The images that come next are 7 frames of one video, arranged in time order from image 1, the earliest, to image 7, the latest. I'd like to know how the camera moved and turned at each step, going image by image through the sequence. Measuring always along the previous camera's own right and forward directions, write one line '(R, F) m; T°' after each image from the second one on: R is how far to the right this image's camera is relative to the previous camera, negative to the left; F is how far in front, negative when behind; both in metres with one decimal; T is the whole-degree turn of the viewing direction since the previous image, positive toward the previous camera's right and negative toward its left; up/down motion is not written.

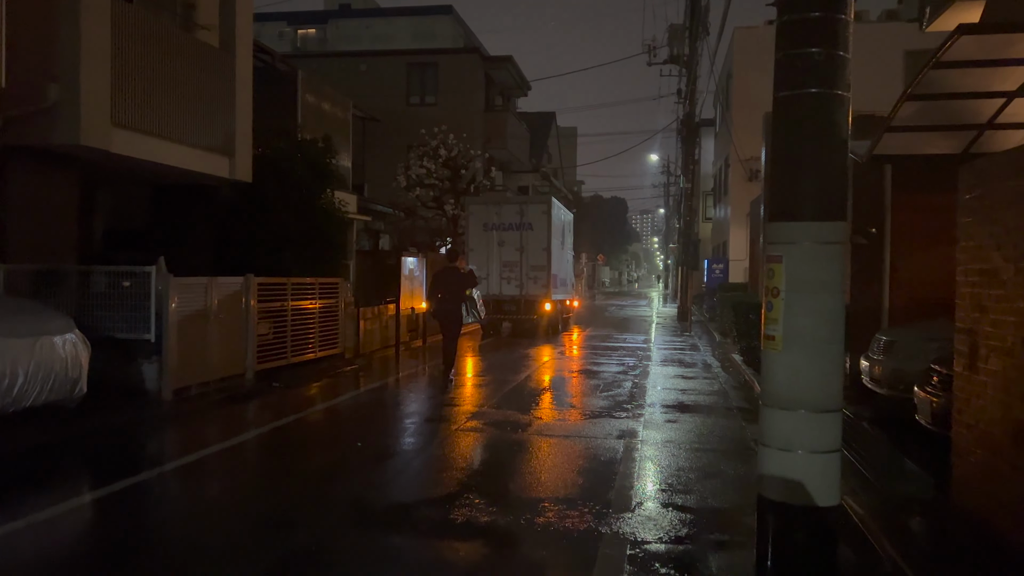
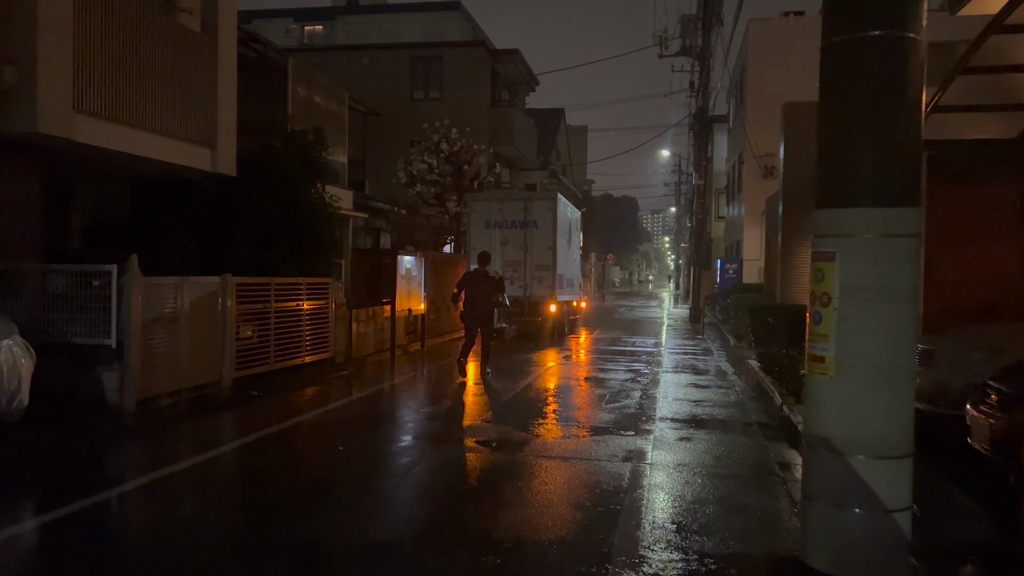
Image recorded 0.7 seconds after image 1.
(+0.2, +1.0) m; -1°
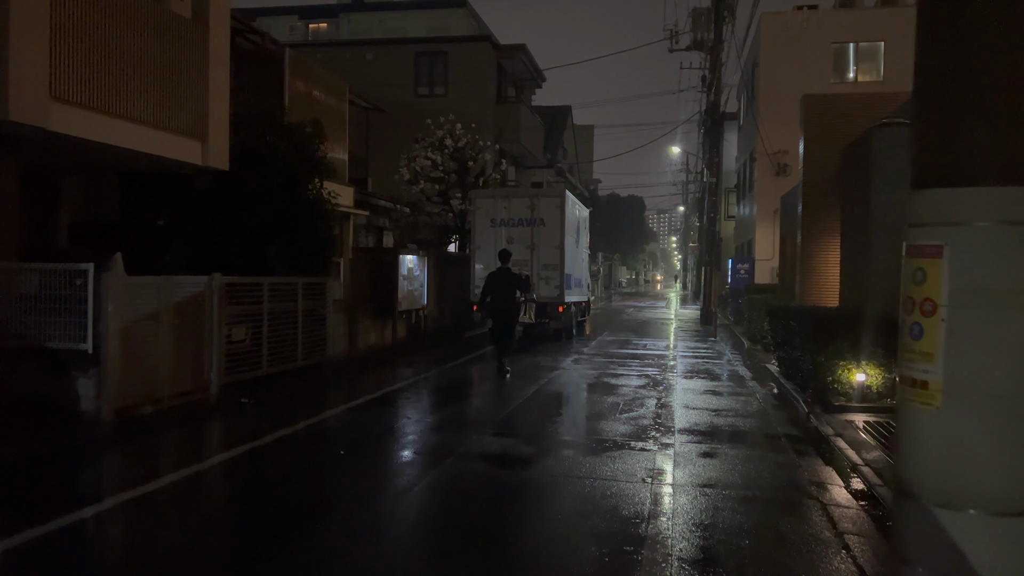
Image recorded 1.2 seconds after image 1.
(0.0, +0.7) m; 0°
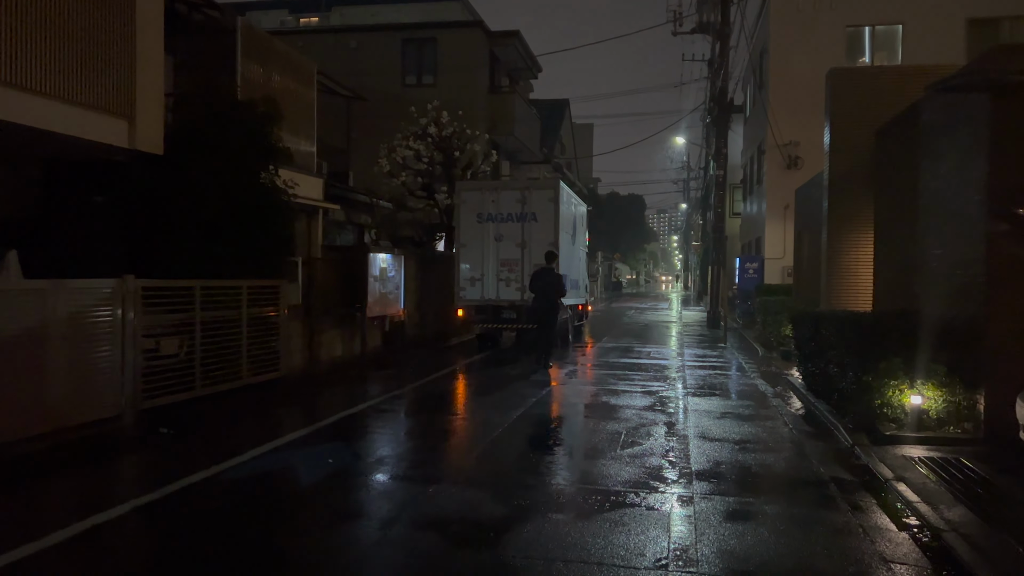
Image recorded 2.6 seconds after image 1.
(+0.3, +1.9) m; 0°
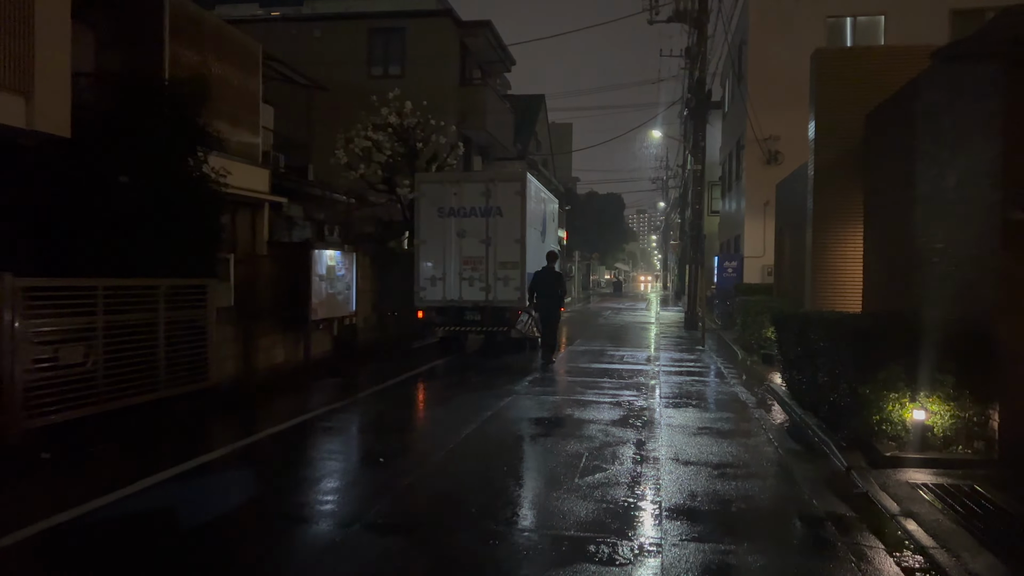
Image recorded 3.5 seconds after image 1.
(+0.4, +1.2) m; +1°
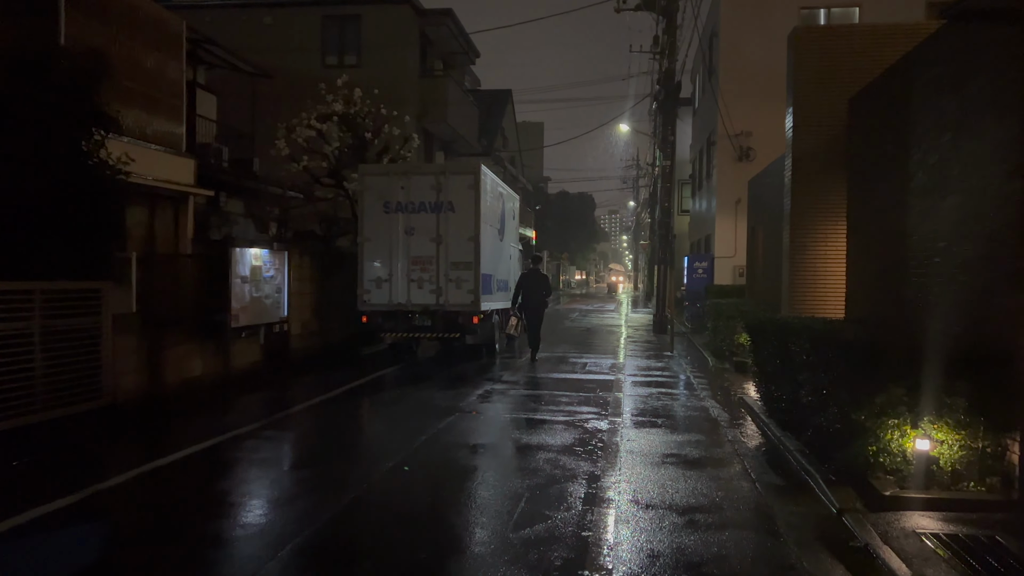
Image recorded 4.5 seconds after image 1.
(+0.4, +1.3) m; +2°
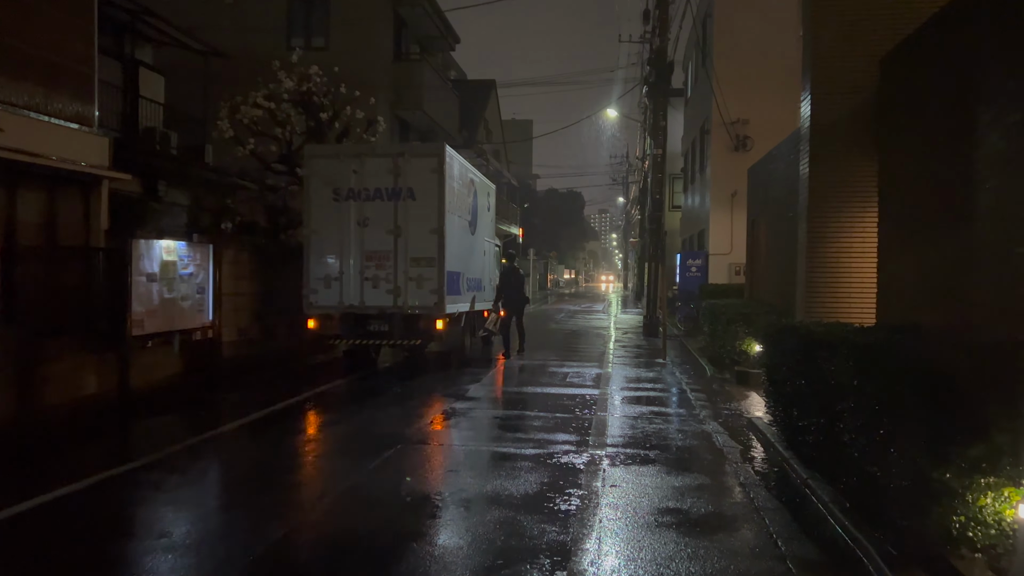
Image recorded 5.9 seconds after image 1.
(+0.3, +1.9) m; +1°
